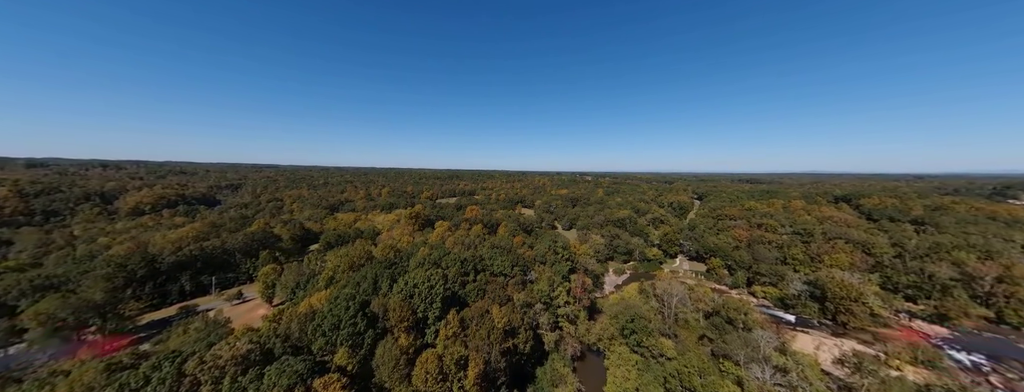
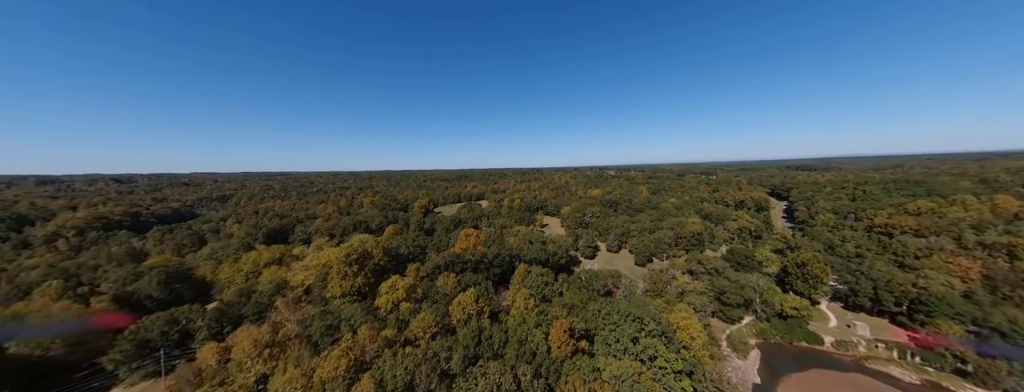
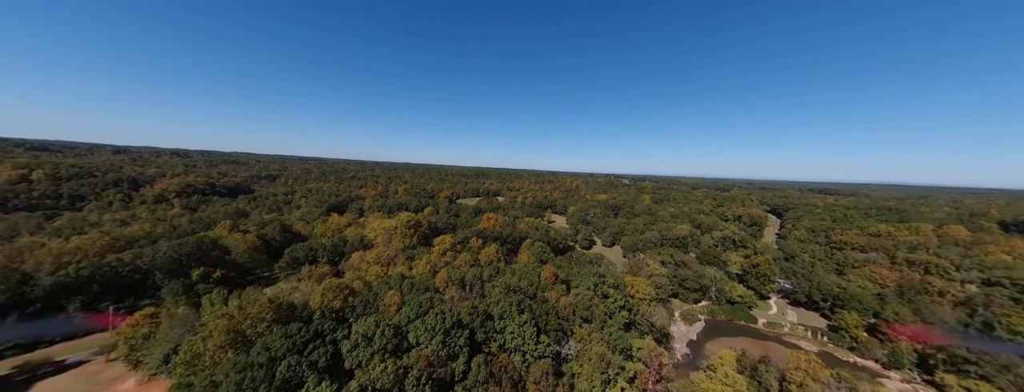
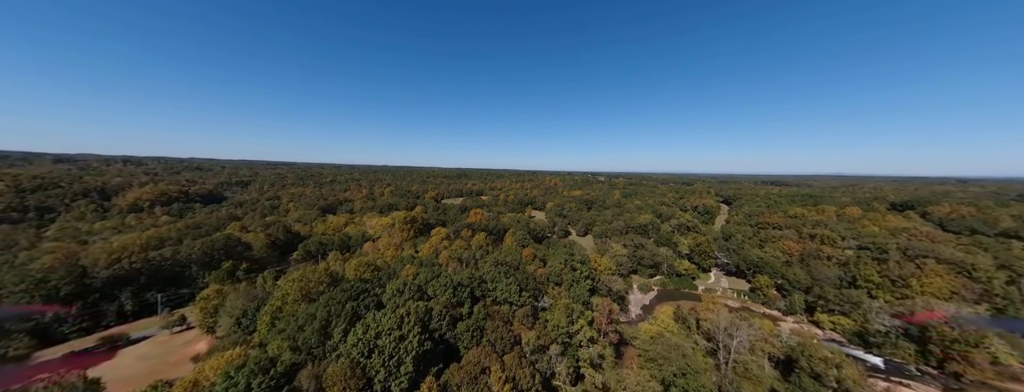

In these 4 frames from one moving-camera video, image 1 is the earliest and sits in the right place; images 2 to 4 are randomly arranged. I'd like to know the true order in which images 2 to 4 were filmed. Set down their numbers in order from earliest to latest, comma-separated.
4, 3, 2
